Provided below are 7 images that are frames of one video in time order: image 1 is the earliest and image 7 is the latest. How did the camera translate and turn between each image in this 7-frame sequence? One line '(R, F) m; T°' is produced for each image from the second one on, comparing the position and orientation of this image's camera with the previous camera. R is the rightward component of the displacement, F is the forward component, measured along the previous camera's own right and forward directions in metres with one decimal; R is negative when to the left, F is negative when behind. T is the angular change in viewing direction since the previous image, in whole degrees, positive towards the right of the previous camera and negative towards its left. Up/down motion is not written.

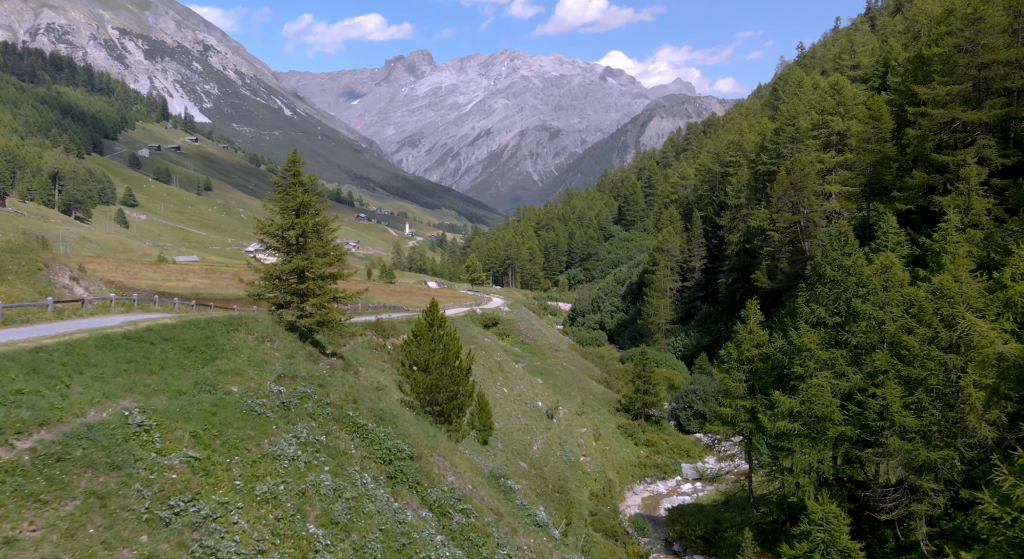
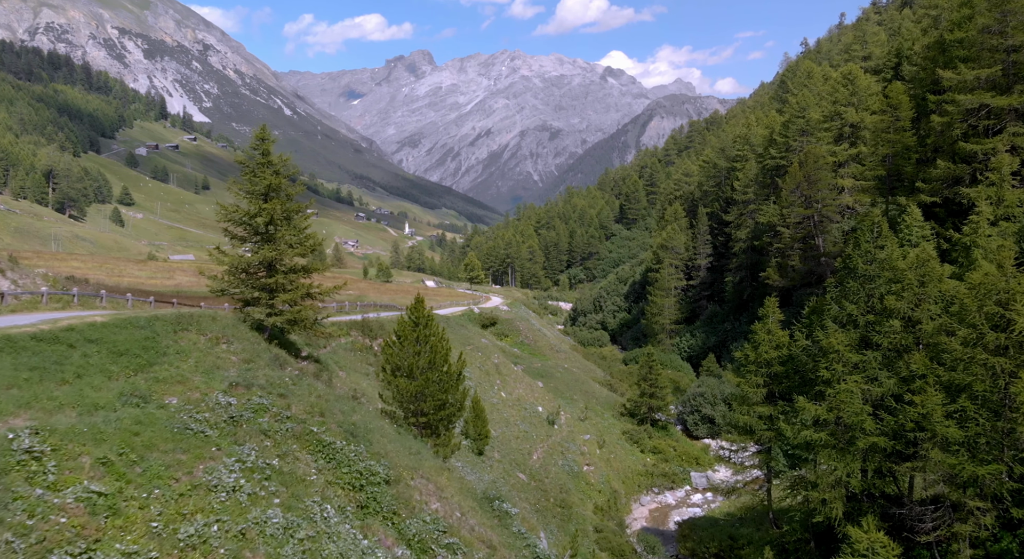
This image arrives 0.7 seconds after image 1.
(+0.1, +3.3) m; 0°
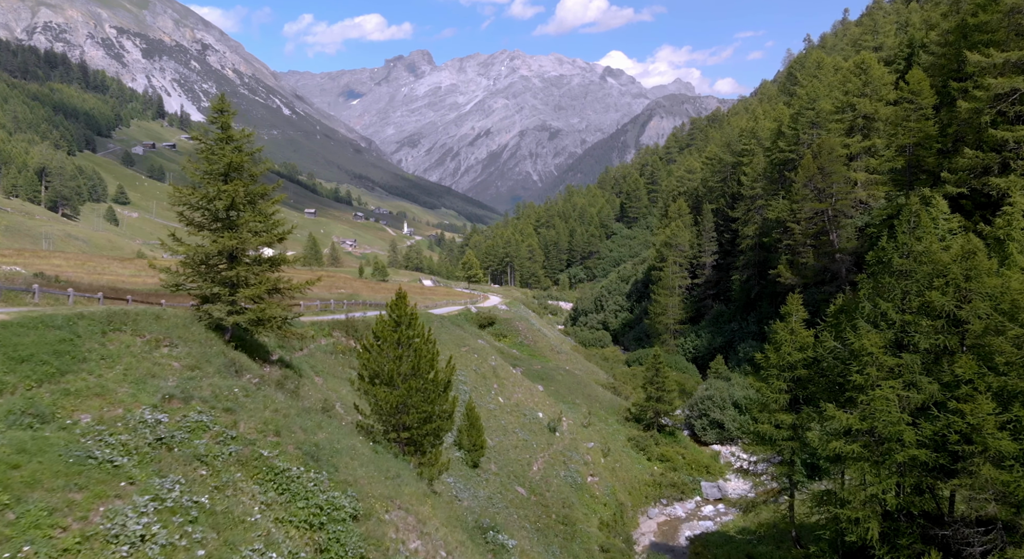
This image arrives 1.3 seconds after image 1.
(+0.1, +3.2) m; 0°
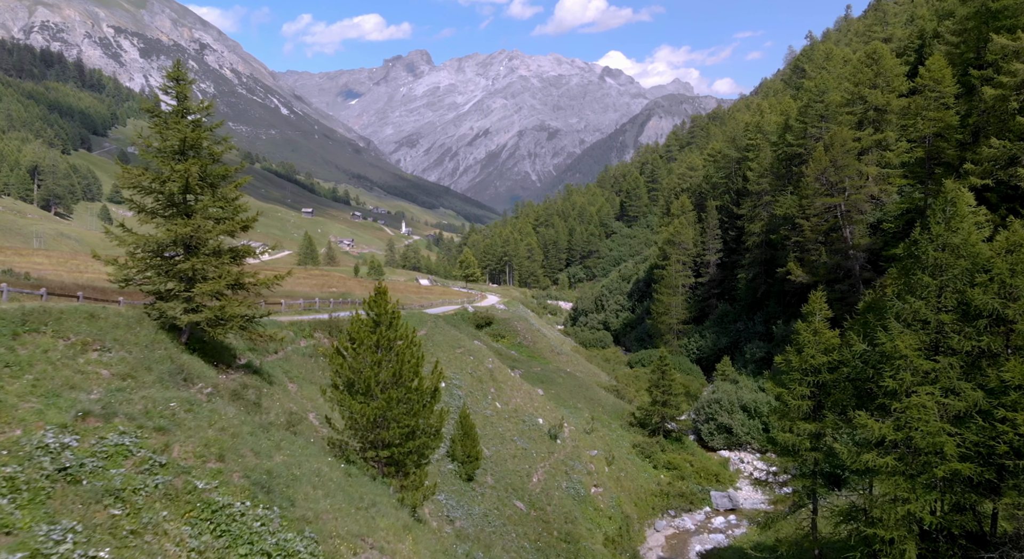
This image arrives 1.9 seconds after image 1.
(0.0, +2.7) m; 0°
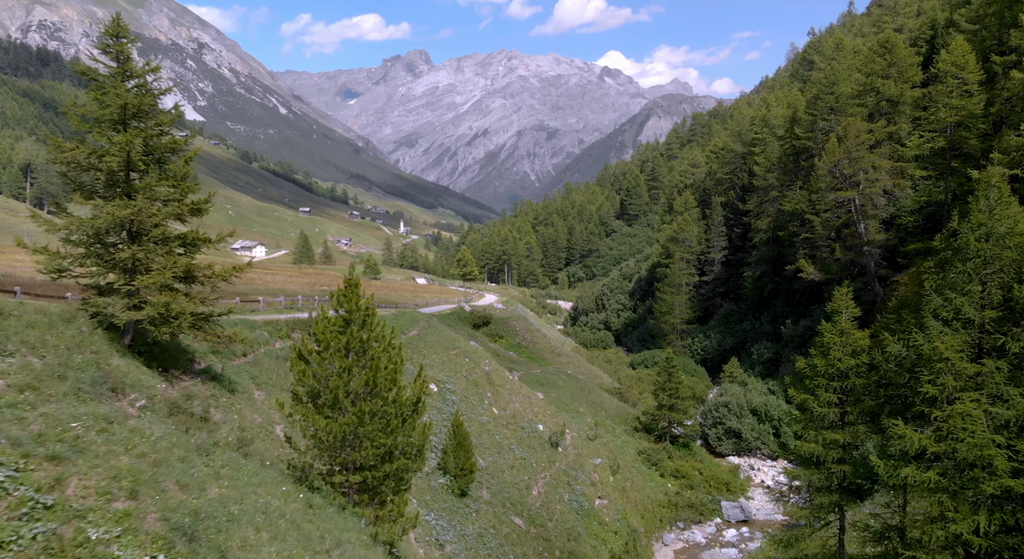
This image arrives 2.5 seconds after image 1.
(0.0, +2.7) m; 0°
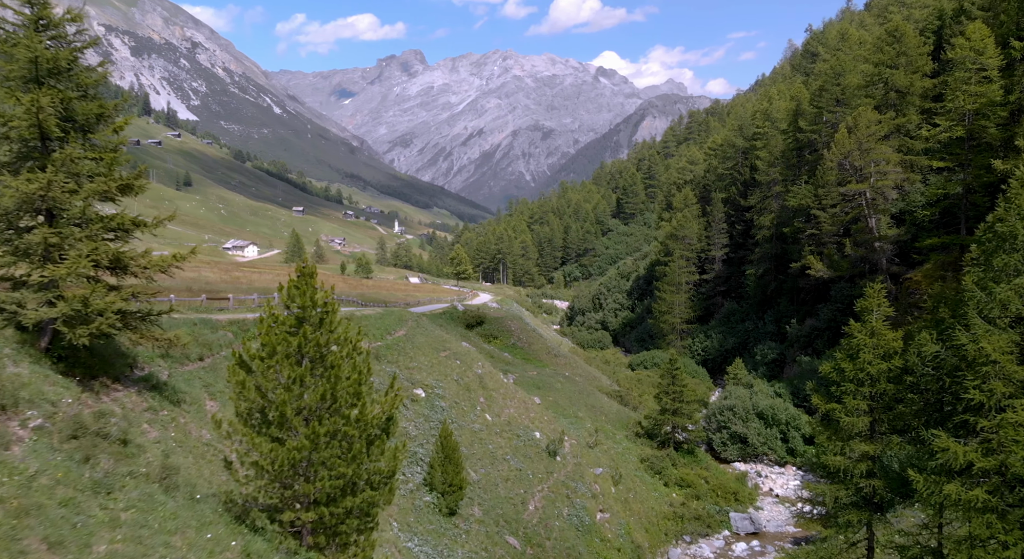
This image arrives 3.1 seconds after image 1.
(0.0, +2.7) m; 0°
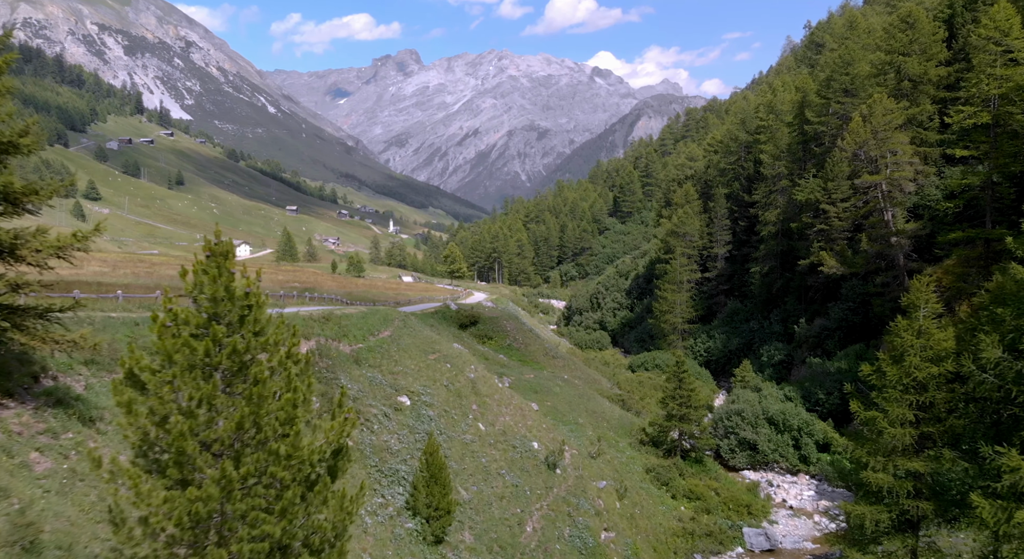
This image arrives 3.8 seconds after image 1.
(0.0, +3.1) m; 0°
